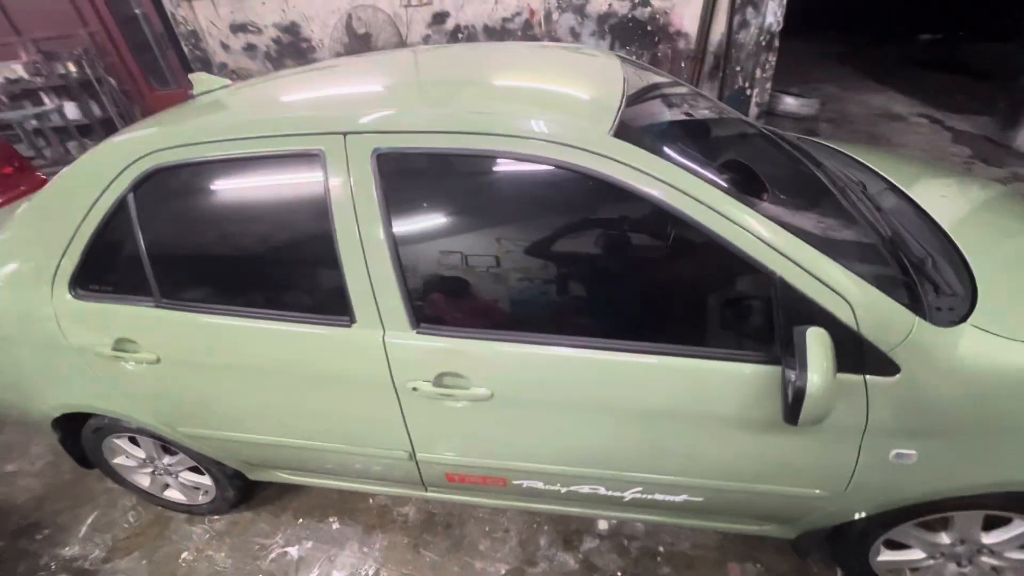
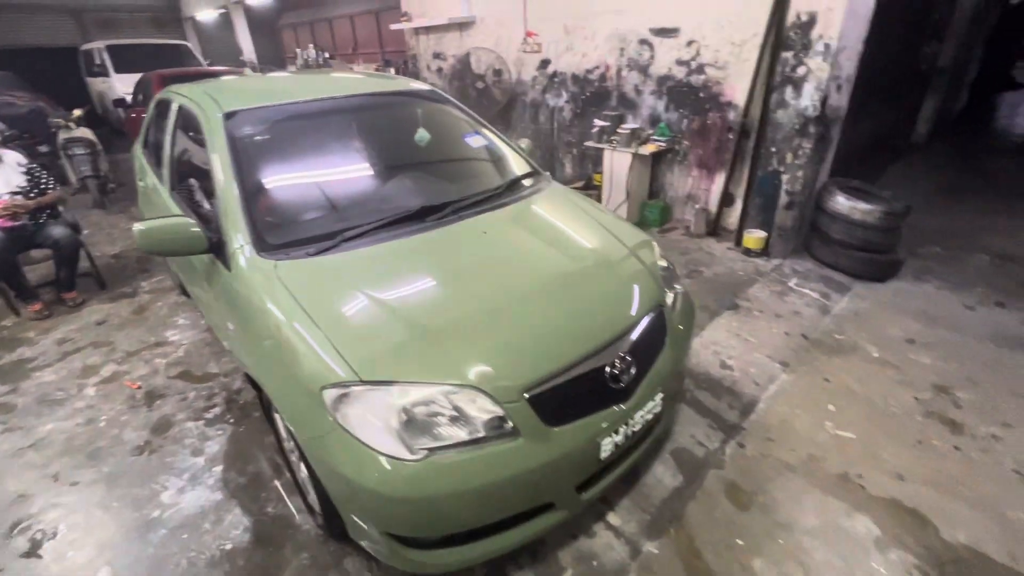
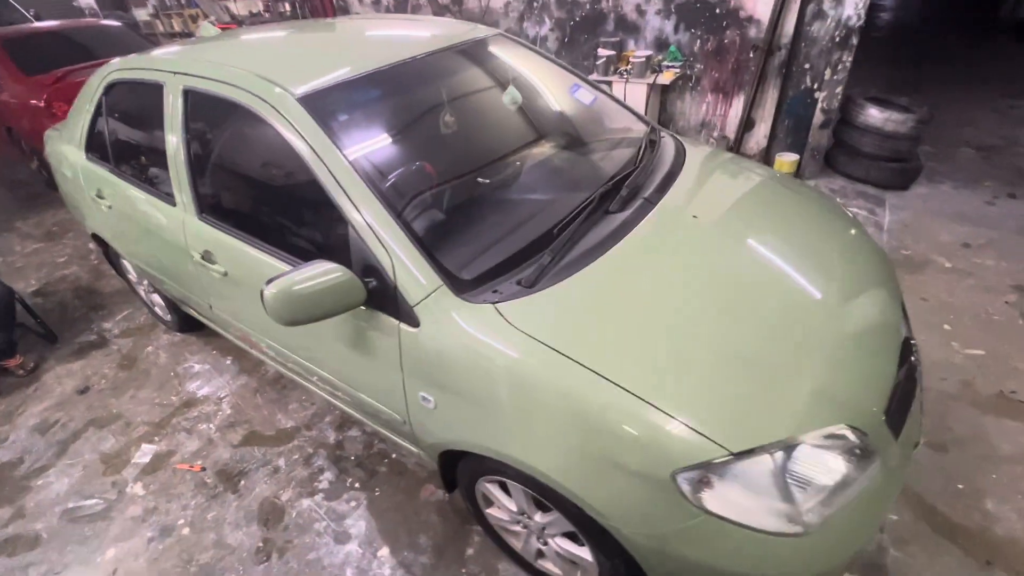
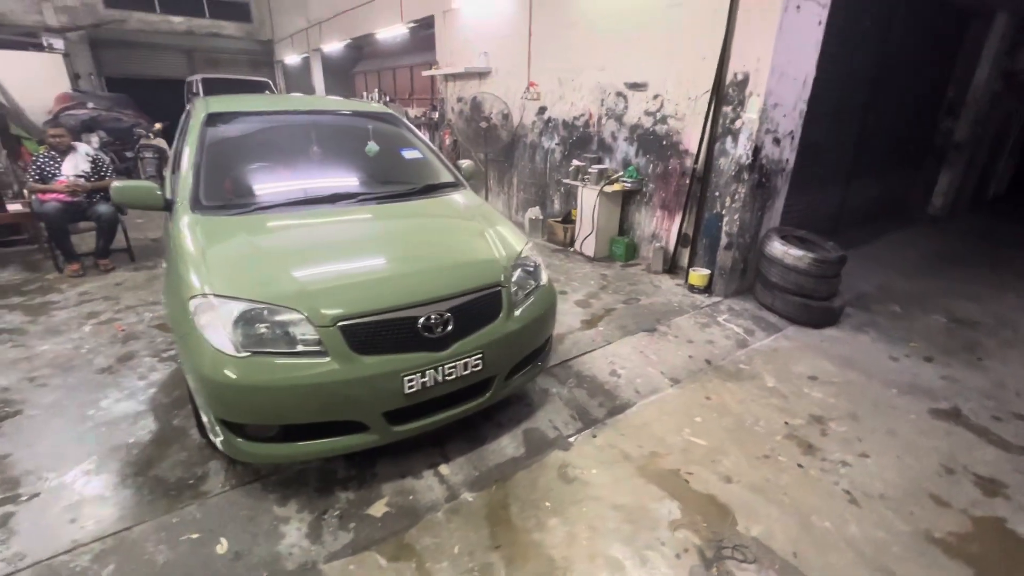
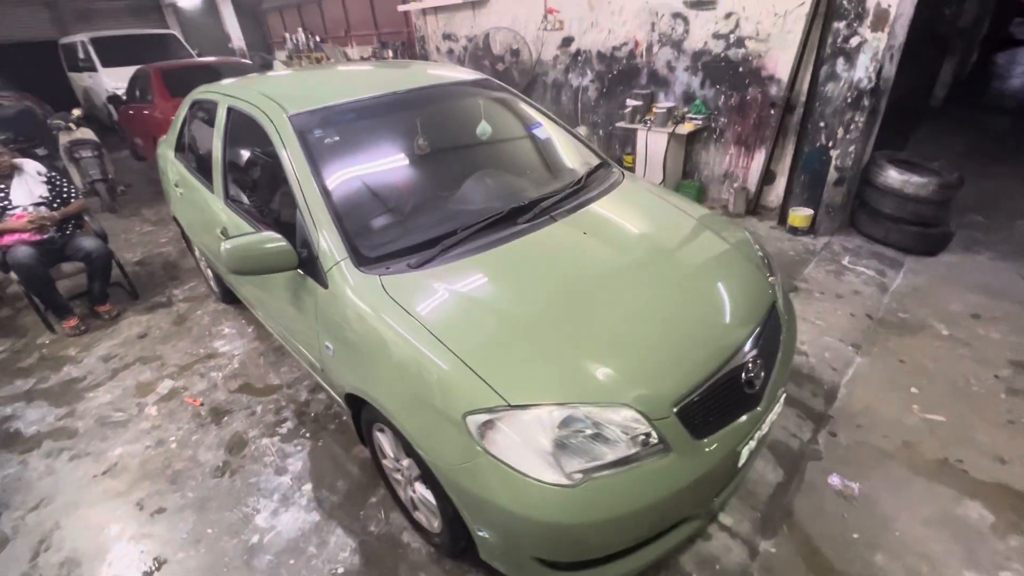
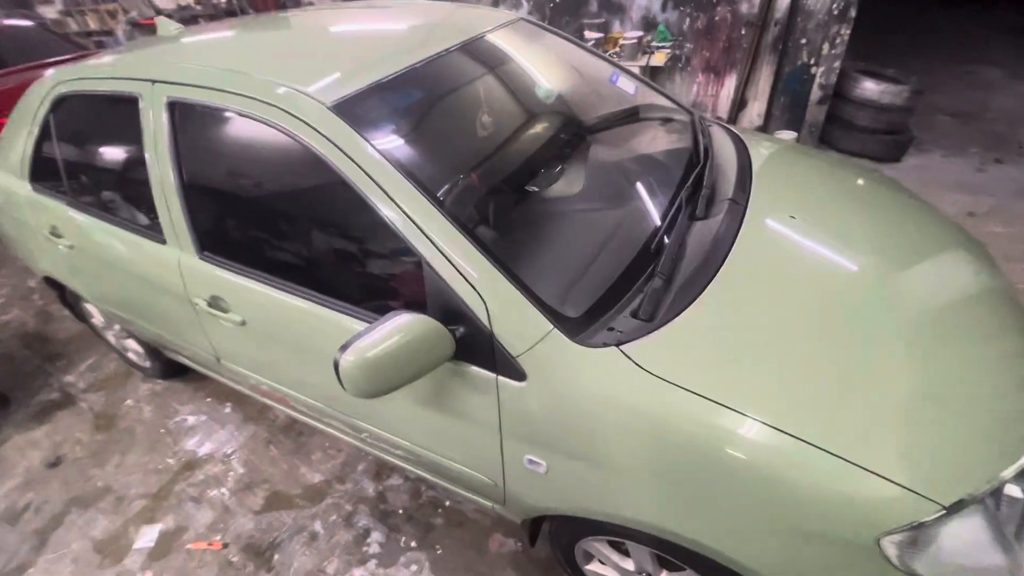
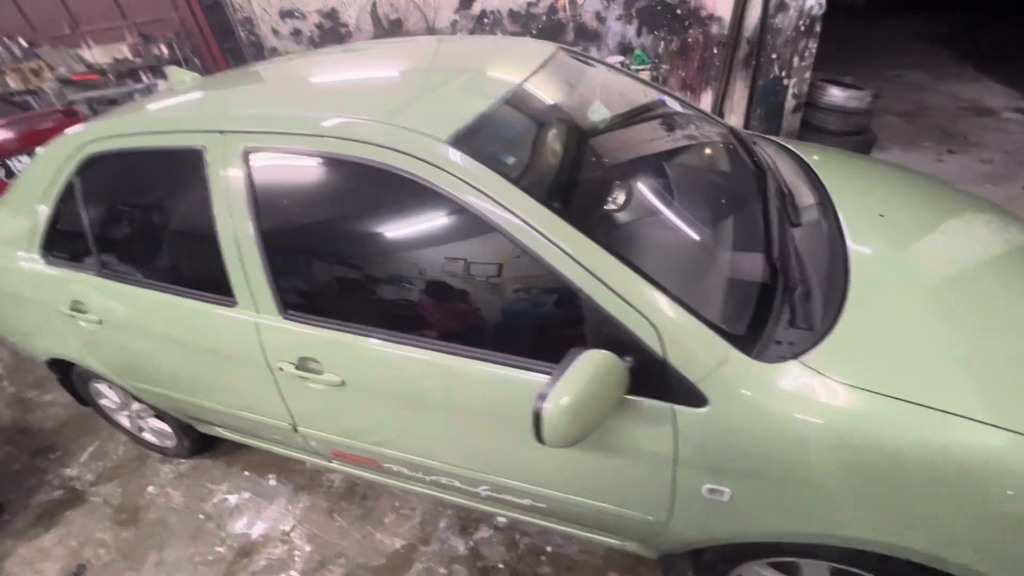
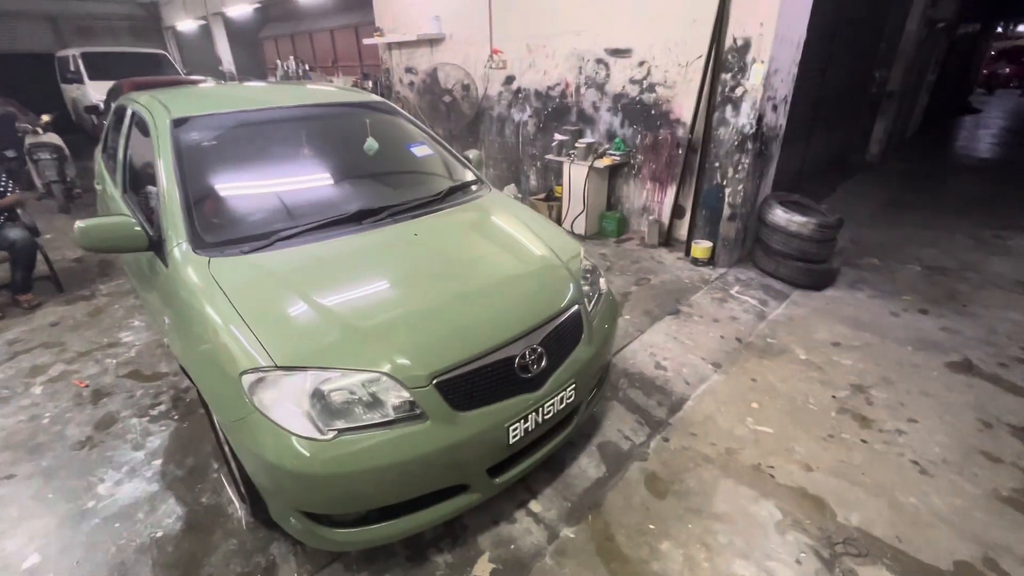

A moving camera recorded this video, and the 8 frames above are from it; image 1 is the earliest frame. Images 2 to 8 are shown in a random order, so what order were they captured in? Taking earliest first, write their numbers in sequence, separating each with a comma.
7, 6, 3, 5, 2, 8, 4
